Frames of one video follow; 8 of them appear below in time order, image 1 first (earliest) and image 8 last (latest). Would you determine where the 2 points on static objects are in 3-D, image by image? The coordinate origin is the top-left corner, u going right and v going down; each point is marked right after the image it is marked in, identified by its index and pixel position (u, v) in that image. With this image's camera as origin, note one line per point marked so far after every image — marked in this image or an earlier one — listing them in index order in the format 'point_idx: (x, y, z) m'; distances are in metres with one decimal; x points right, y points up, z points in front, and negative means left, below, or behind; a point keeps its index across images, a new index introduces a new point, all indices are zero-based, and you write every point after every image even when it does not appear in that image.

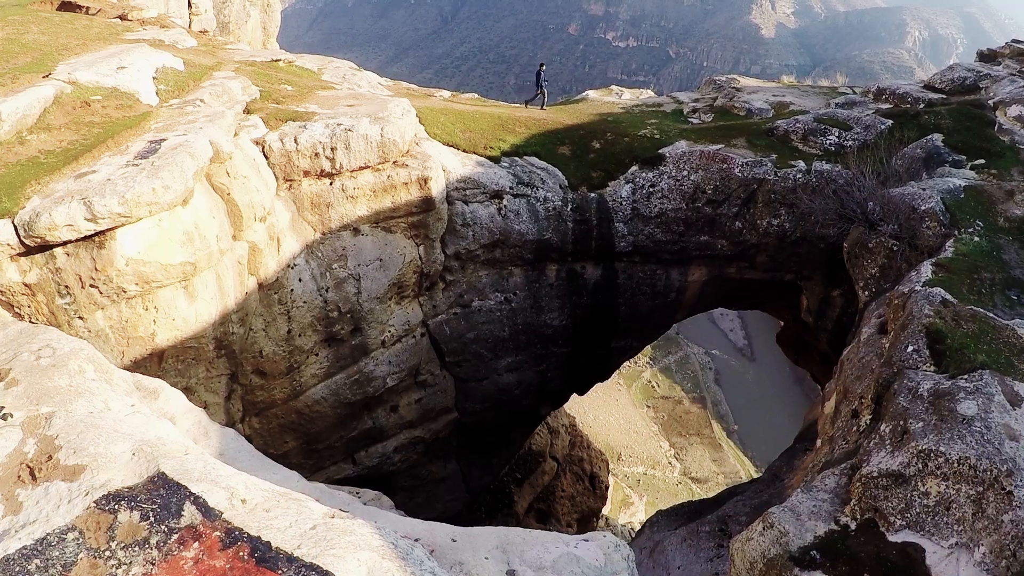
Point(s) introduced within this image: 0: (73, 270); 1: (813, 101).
0: (-5.3, +0.2, +7.4) m
1: (+9.4, +5.8, +19.1) m
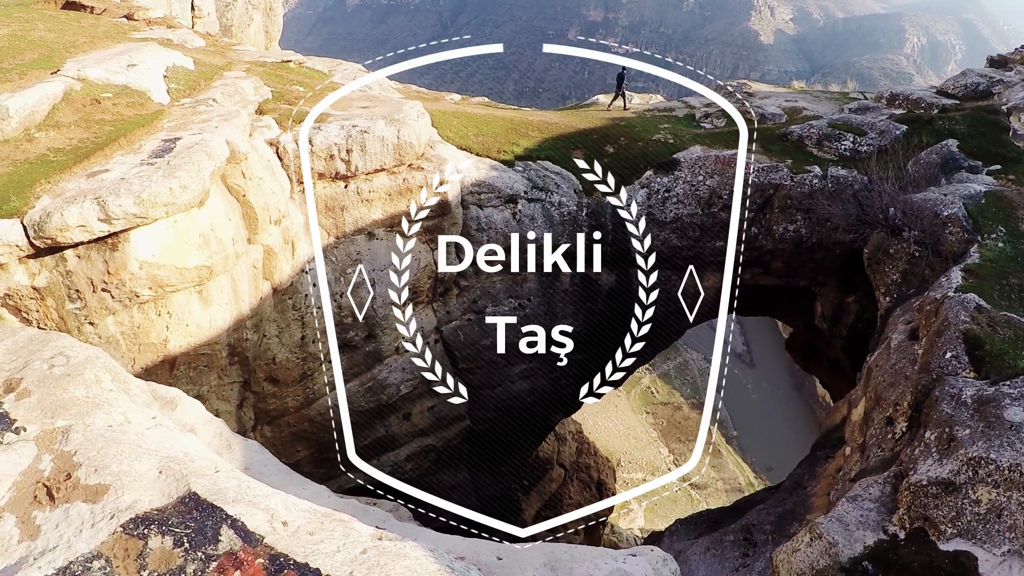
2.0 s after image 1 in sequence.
0: (-4.9, +0.2, +7.1) m
1: (+9.7, +5.6, +18.9) m
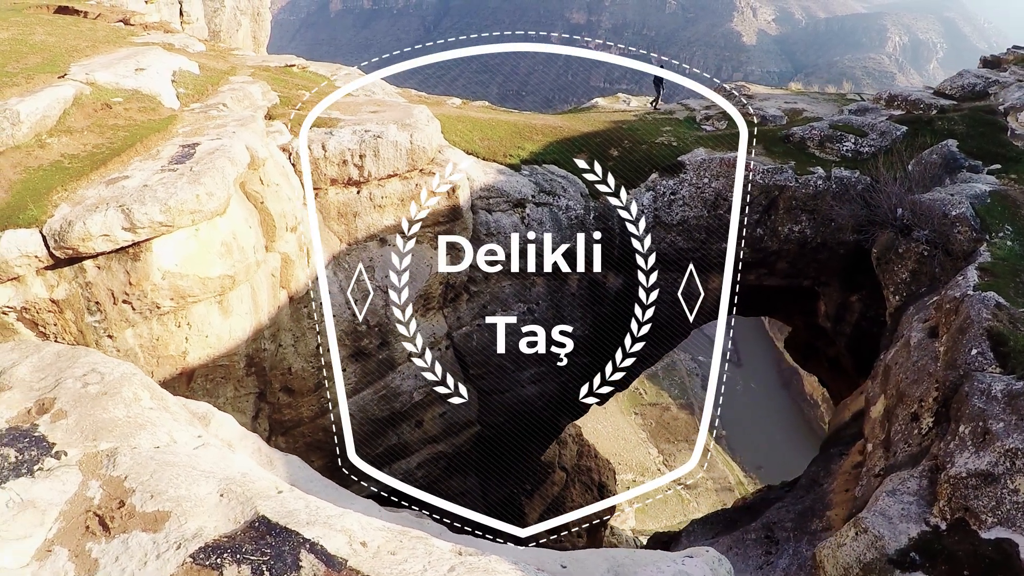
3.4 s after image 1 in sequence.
0: (-4.5, 0.0, +6.8) m
1: (+9.7, +5.6, +19.1) m
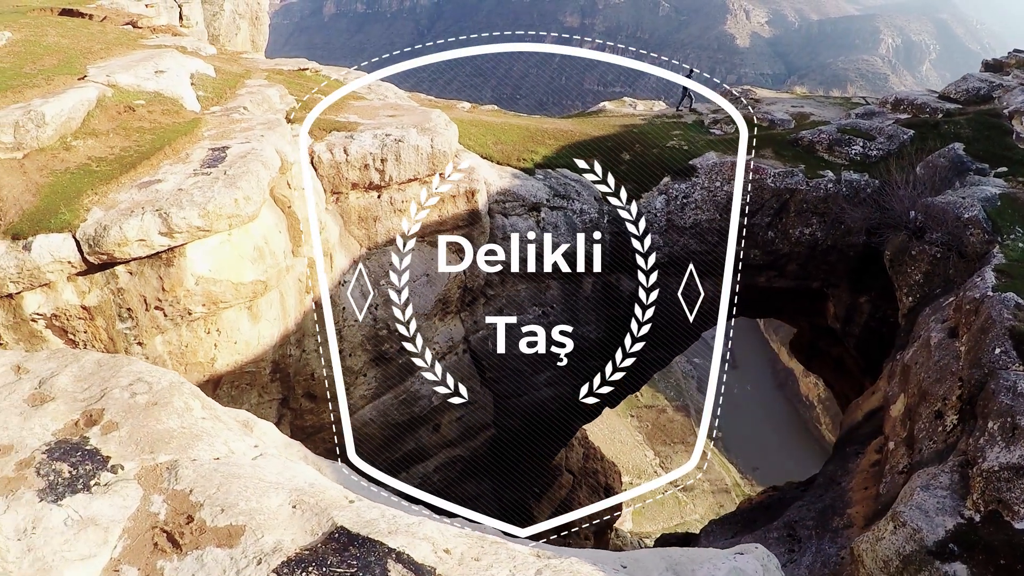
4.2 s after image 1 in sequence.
0: (-4.1, 0.0, +6.7) m
1: (+10.0, +5.5, +19.1) m
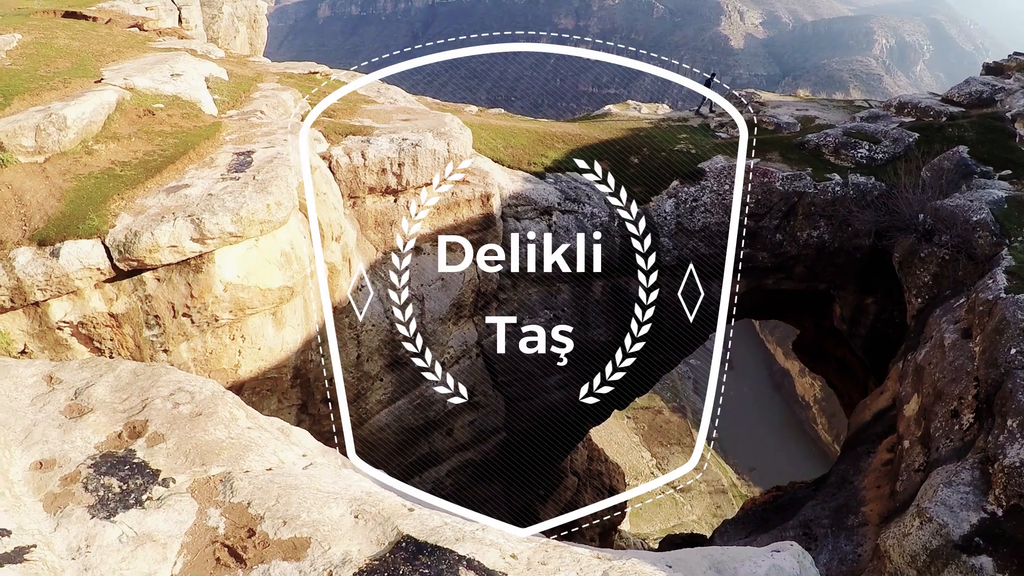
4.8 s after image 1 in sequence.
0: (-3.7, -0.1, +6.6) m
1: (+10.2, +5.5, +19.2) m
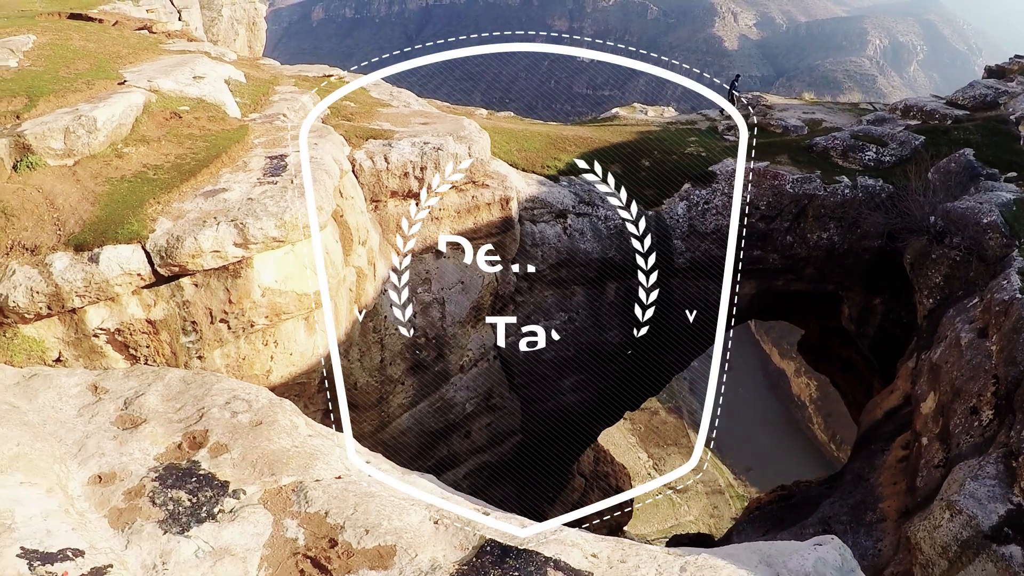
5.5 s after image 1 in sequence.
0: (-3.3, -0.2, +6.5) m
1: (+10.4, +5.5, +19.4) m
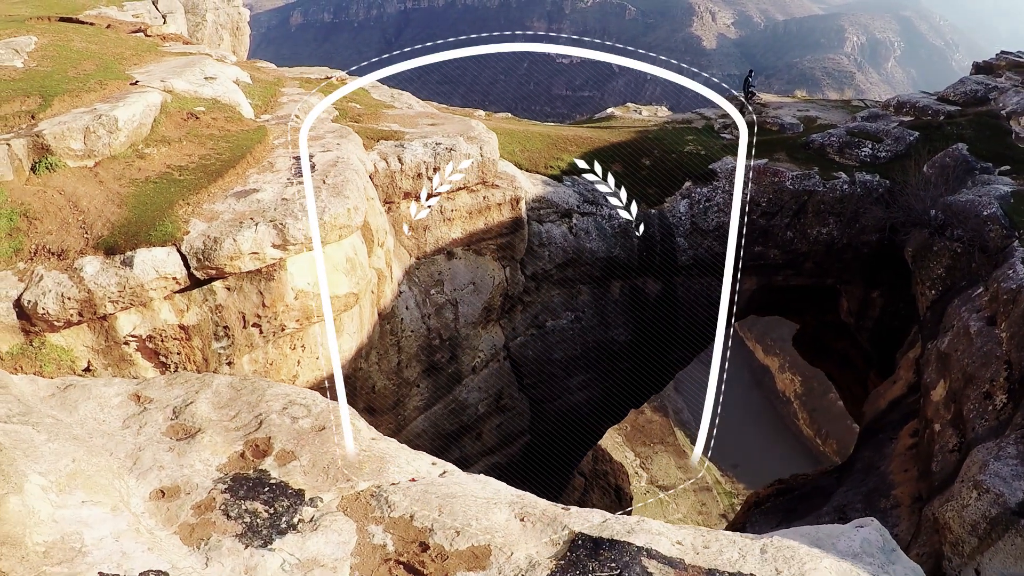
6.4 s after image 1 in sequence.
0: (-2.8, -0.2, +6.3) m
1: (+10.3, +5.6, +19.7) m
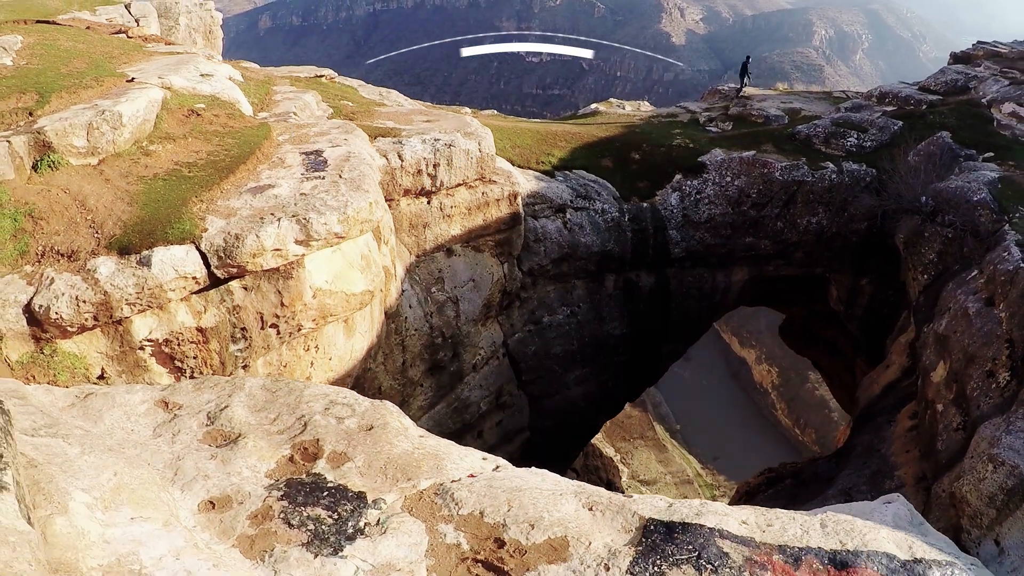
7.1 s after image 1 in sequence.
0: (-2.6, -0.2, +6.1) m
1: (+9.8, +6.0, +20.0) m
